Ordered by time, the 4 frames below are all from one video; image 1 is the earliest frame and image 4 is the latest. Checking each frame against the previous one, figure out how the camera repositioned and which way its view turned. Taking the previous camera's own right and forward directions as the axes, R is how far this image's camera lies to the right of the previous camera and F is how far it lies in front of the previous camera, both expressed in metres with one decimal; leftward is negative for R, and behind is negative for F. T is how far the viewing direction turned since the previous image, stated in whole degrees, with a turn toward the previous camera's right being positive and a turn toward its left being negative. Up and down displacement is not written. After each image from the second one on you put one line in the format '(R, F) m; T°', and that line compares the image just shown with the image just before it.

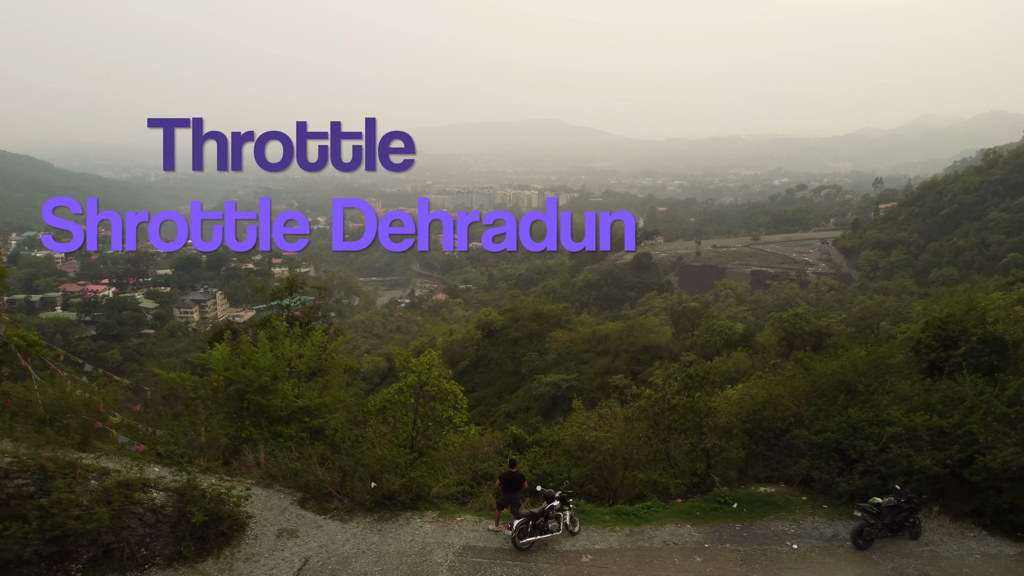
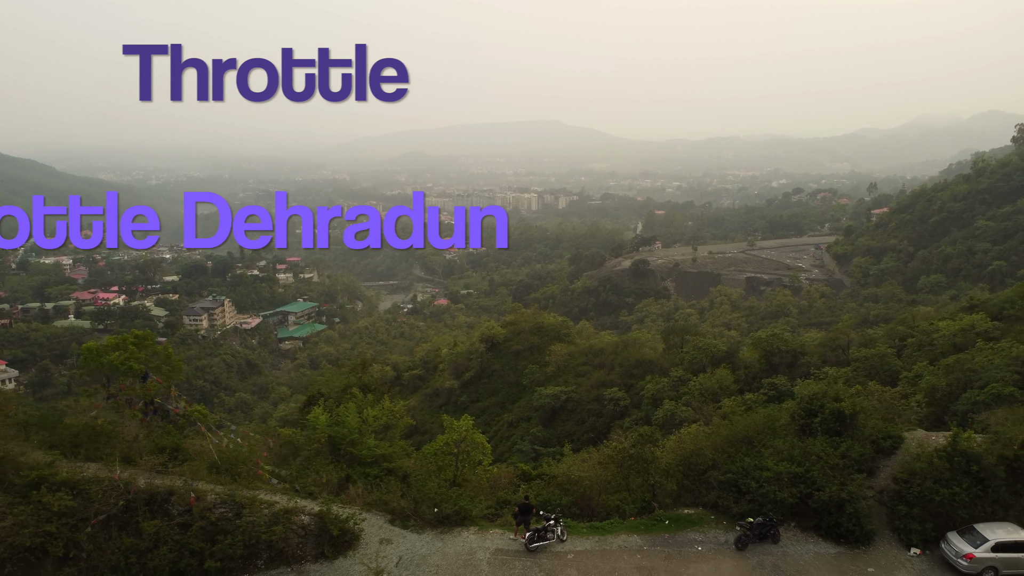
(-0.1, -1.5) m; 0°
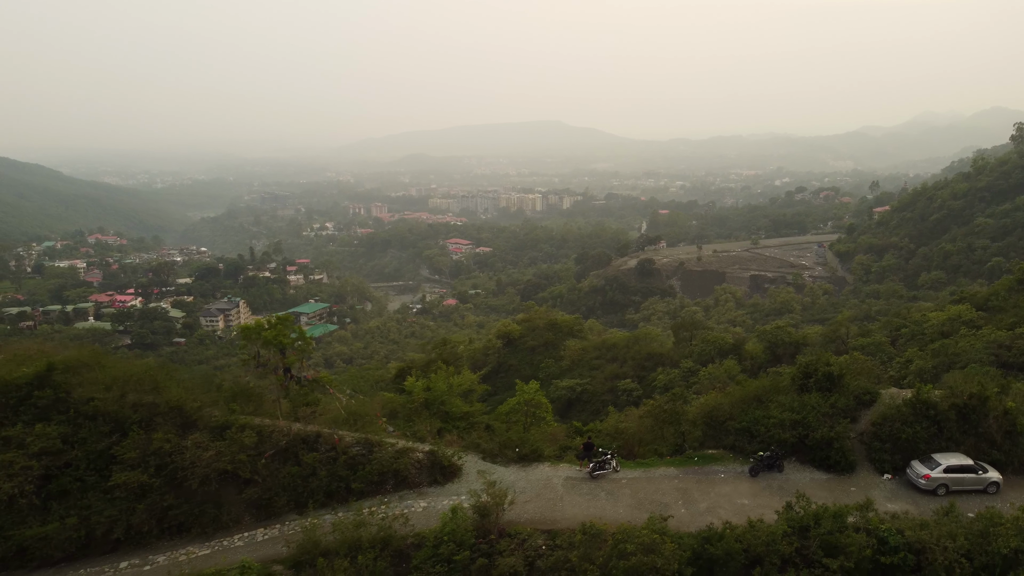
(-0.4, -1.2) m; 0°
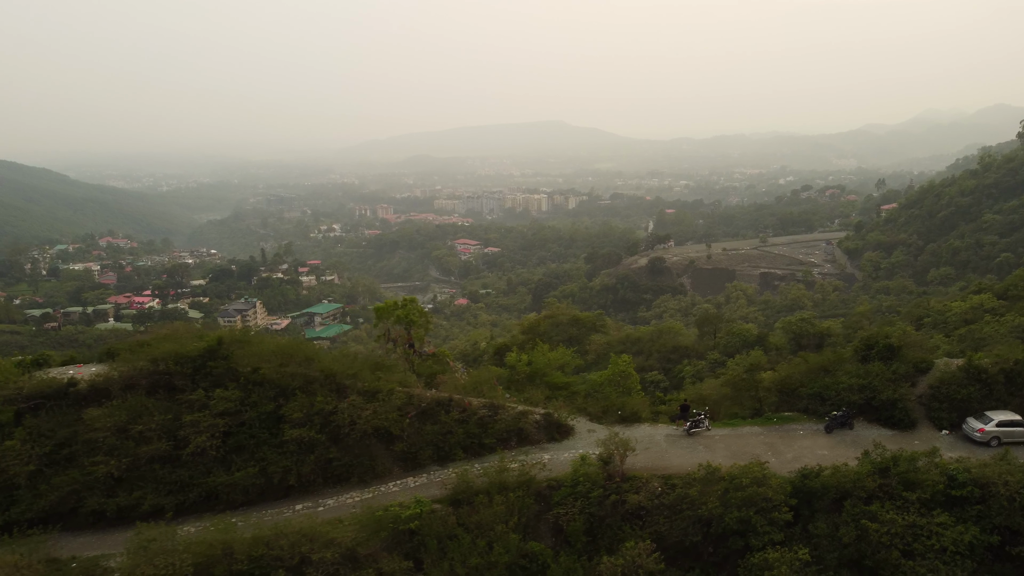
(-0.8, -0.8) m; 0°
